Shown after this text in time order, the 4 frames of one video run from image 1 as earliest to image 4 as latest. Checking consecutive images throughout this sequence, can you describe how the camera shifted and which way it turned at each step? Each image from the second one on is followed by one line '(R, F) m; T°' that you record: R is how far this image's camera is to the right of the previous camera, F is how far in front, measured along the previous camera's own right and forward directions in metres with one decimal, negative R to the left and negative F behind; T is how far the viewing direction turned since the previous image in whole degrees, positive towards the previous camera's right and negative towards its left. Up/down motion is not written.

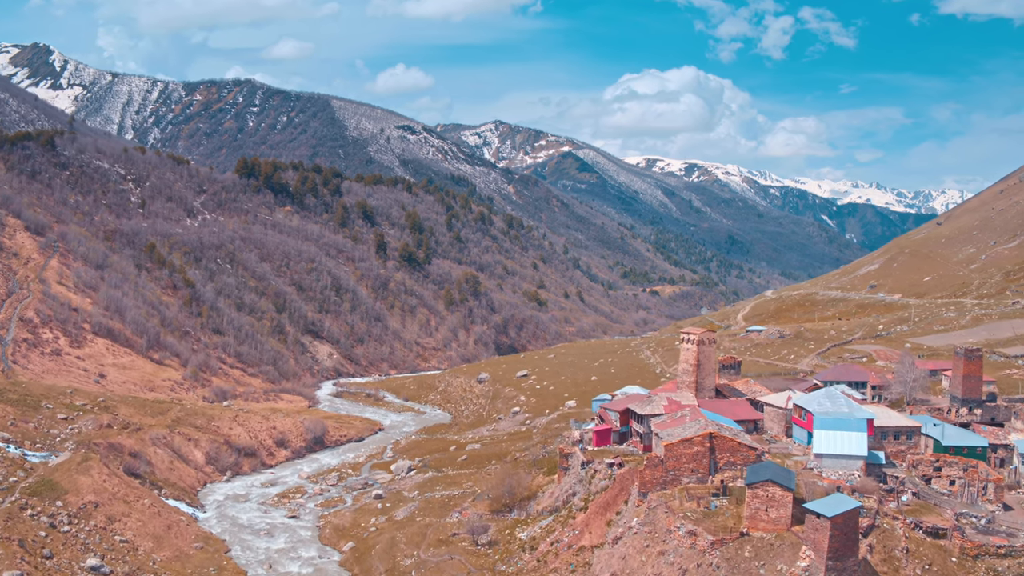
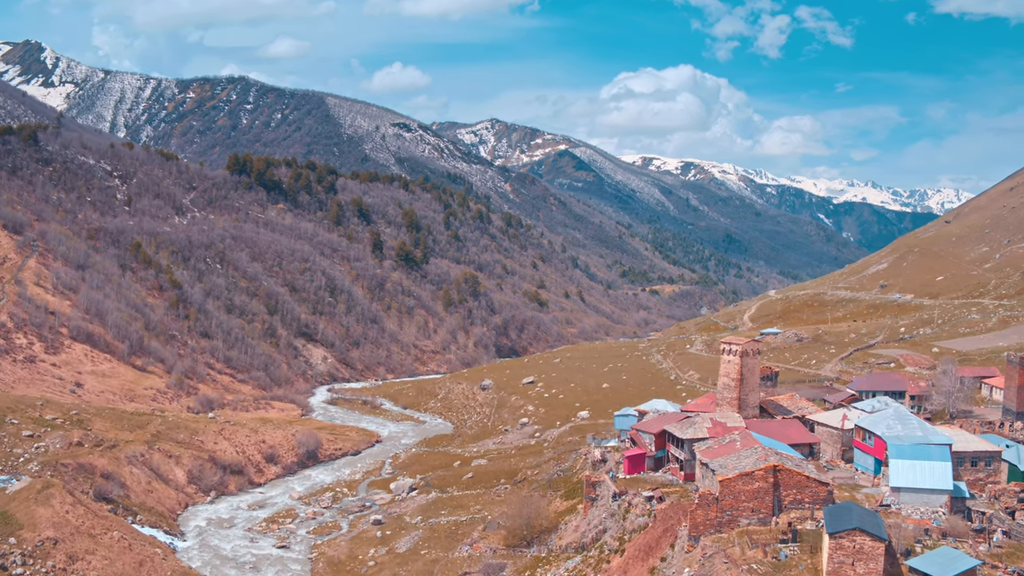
(-1.2, +5.0) m; 0°
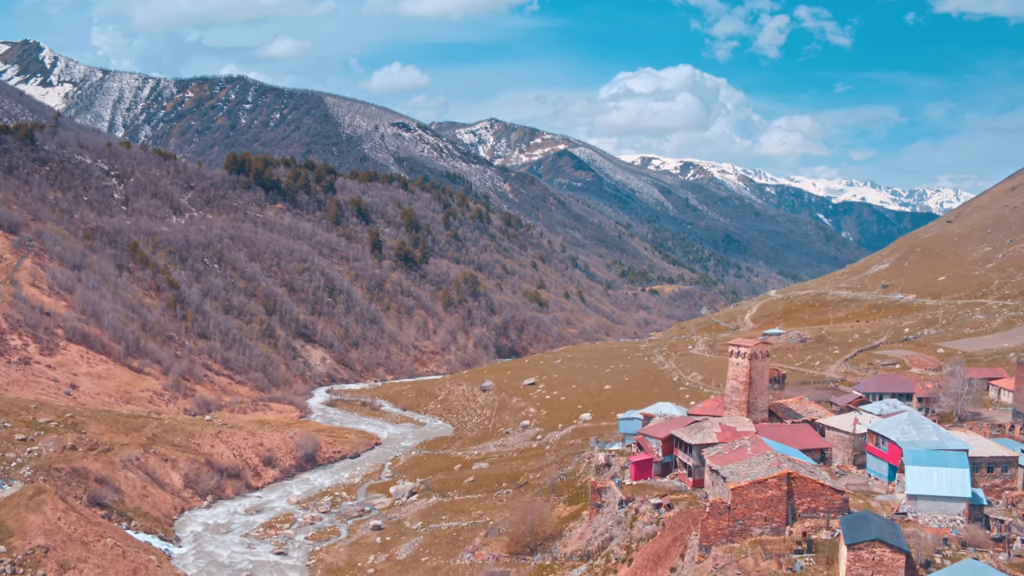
(-0.2, +0.9) m; 0°
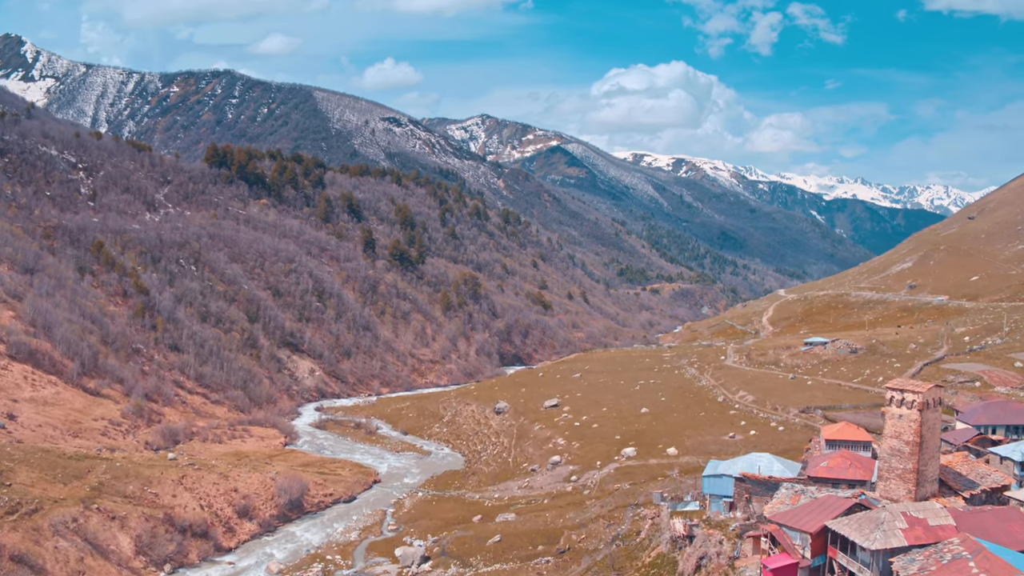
(-2.8, +11.0) m; +1°
